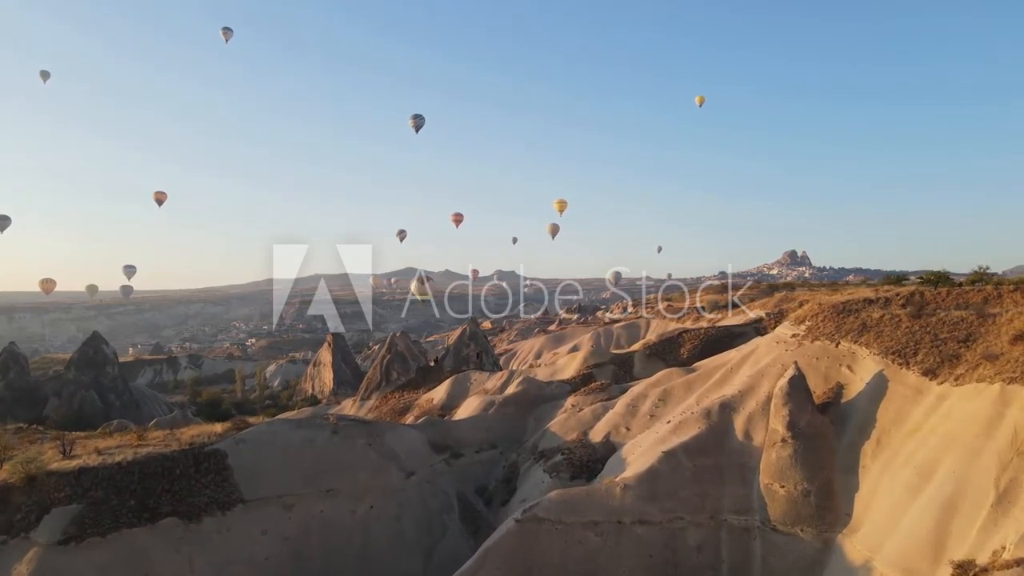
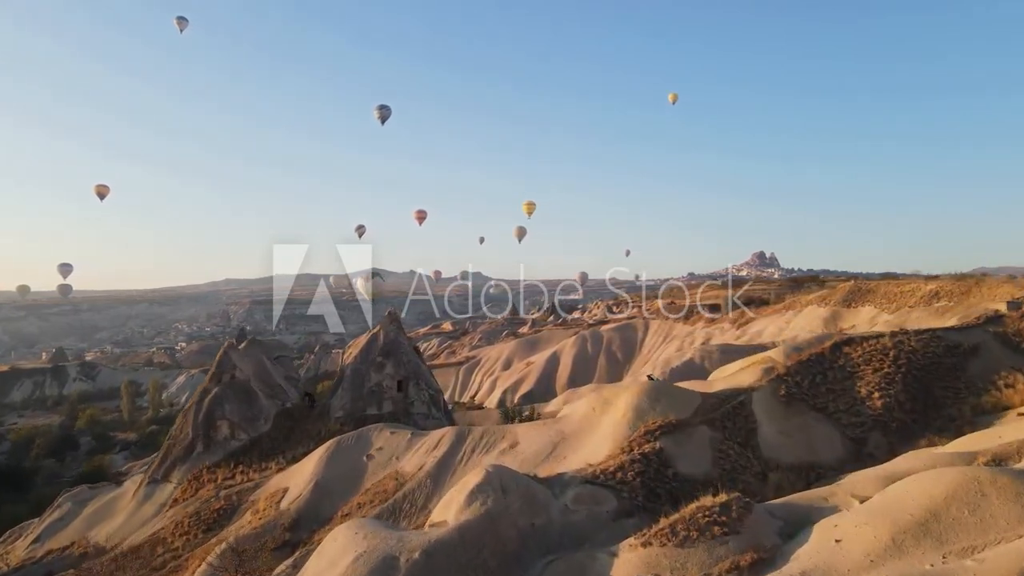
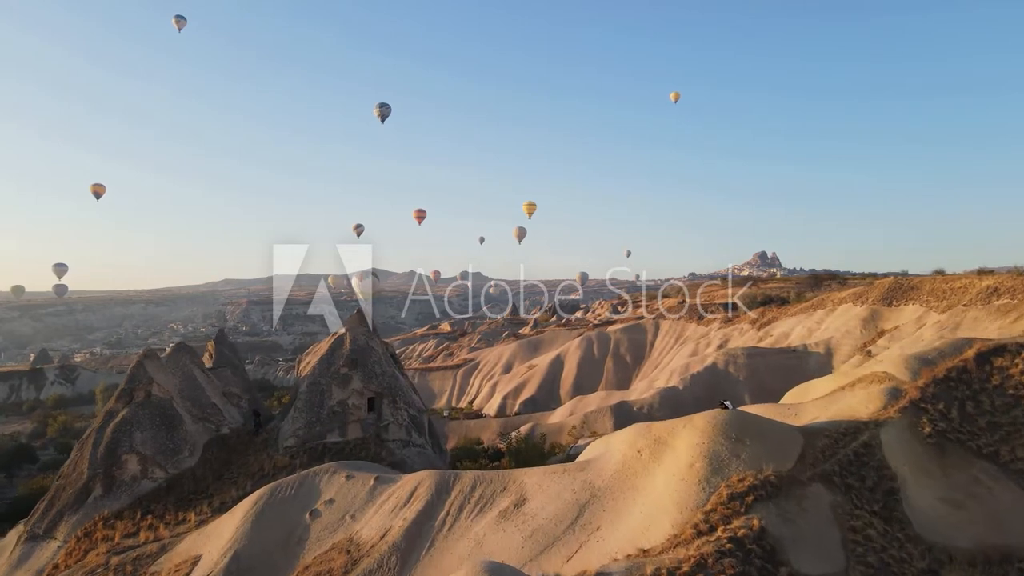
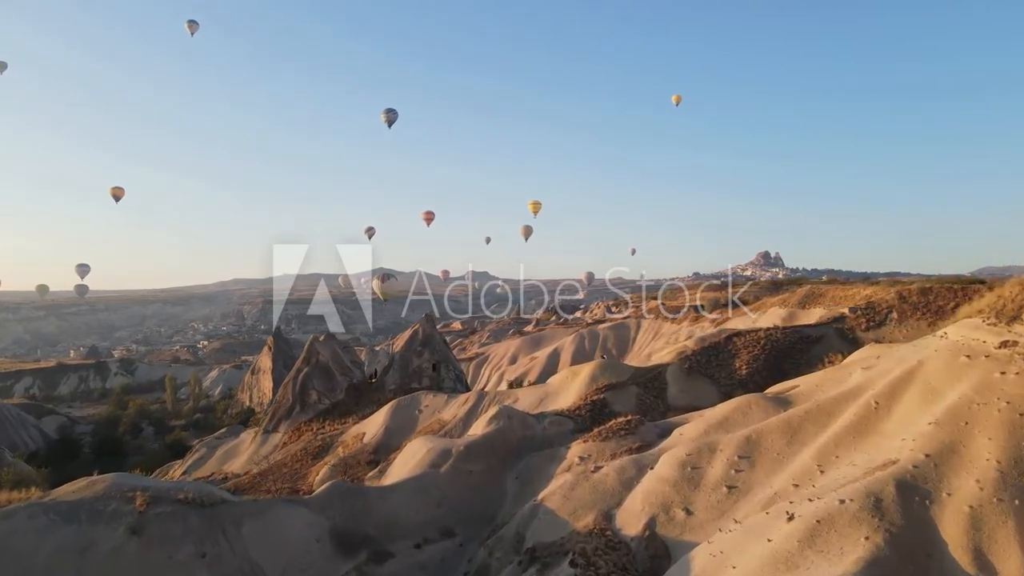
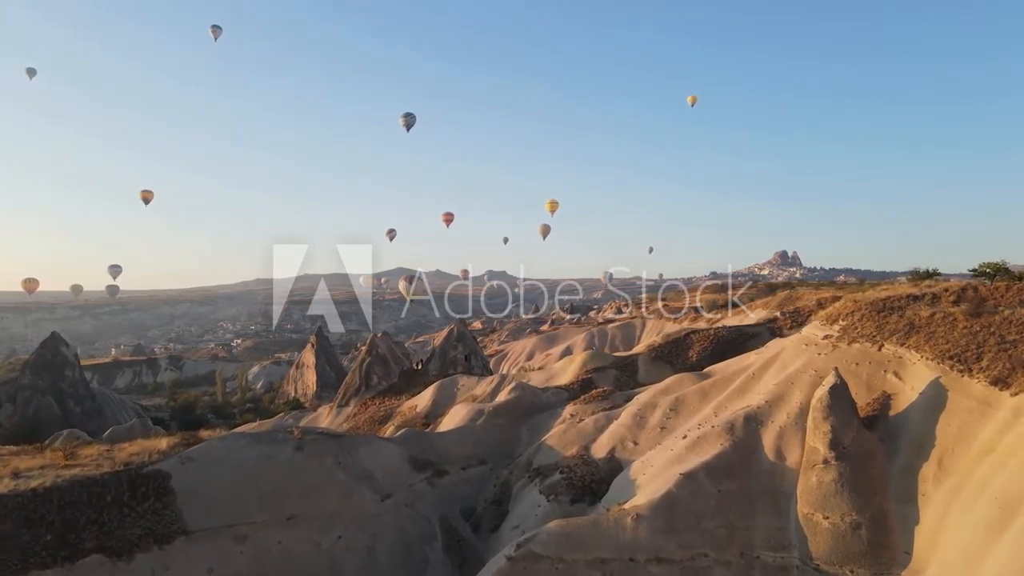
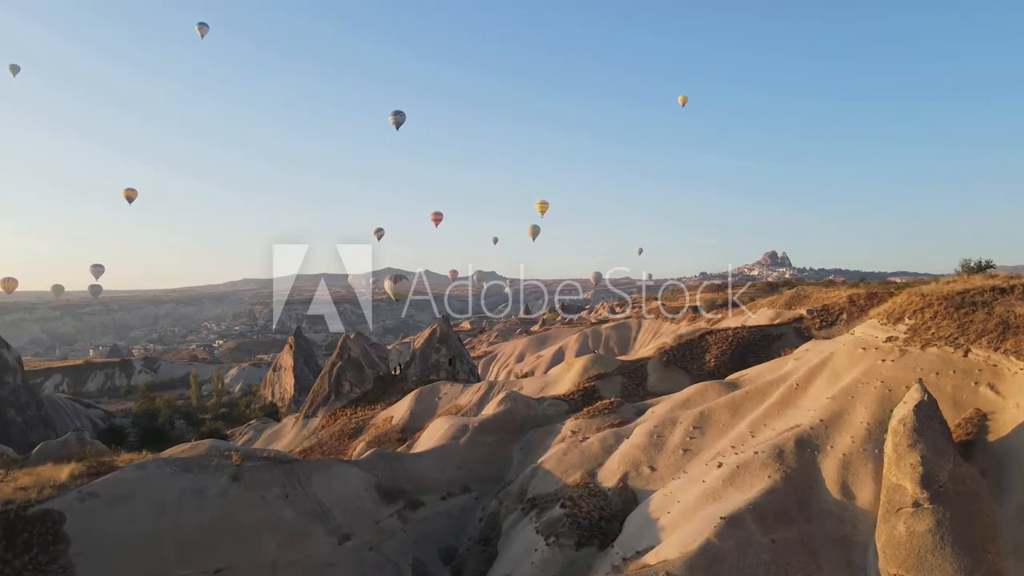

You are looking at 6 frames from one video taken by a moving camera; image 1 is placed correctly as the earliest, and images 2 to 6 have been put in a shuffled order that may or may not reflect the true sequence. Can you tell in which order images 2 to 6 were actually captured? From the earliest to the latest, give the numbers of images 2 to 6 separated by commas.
5, 6, 4, 2, 3
